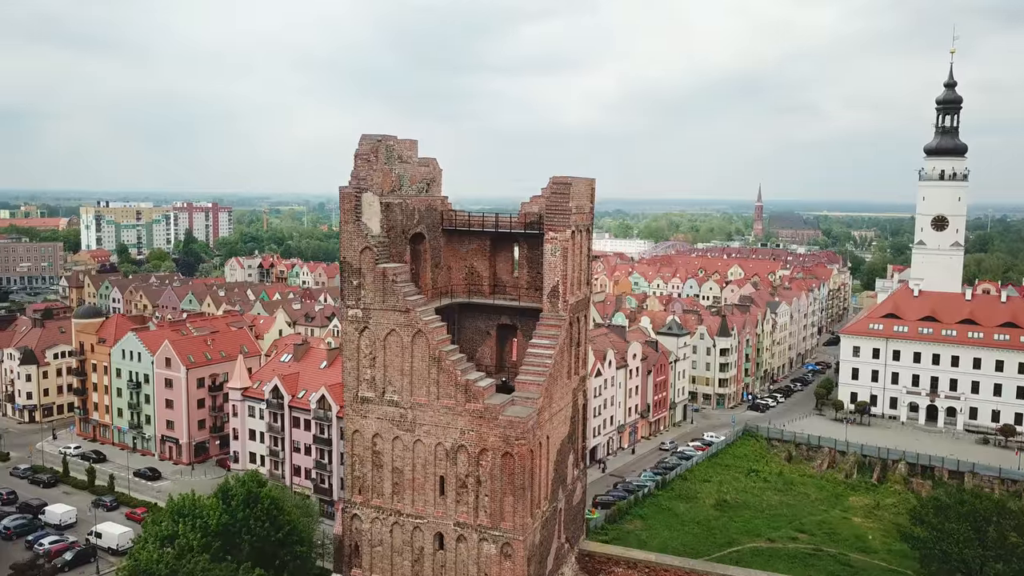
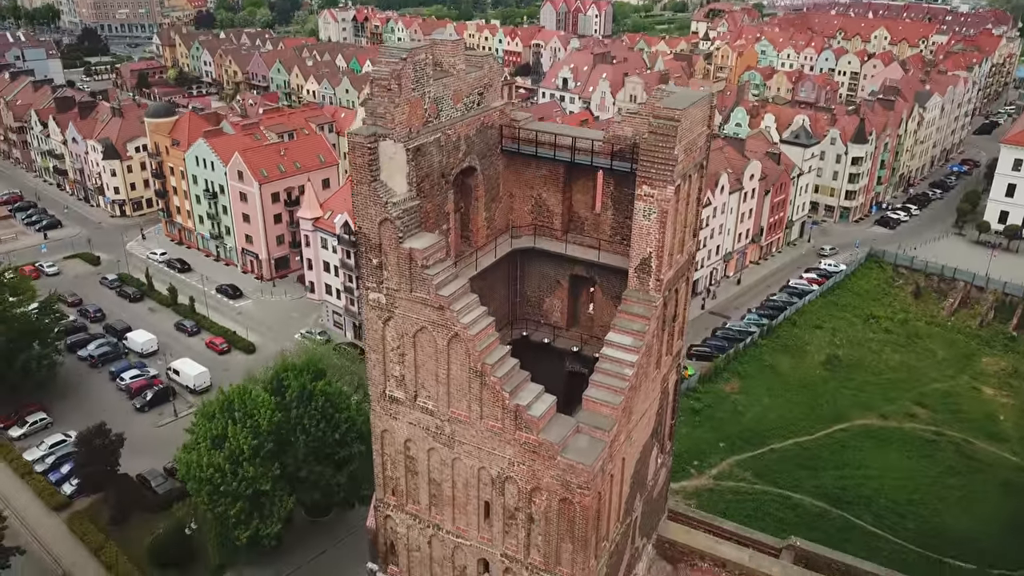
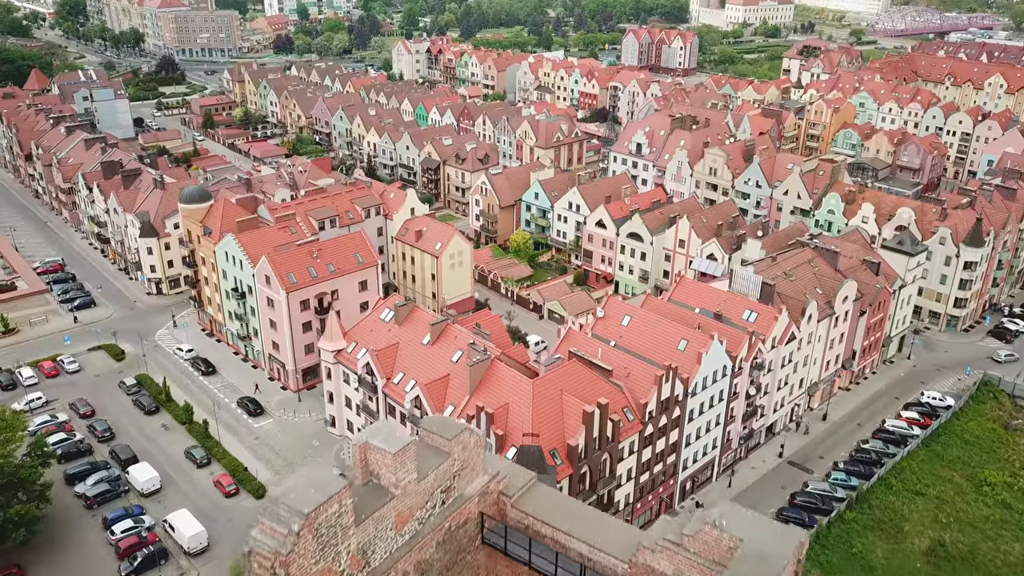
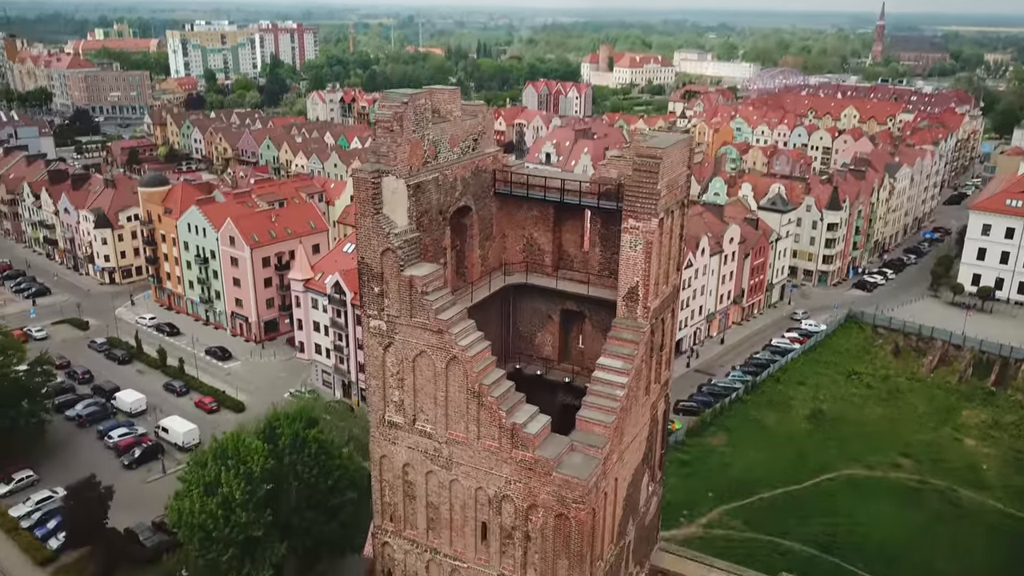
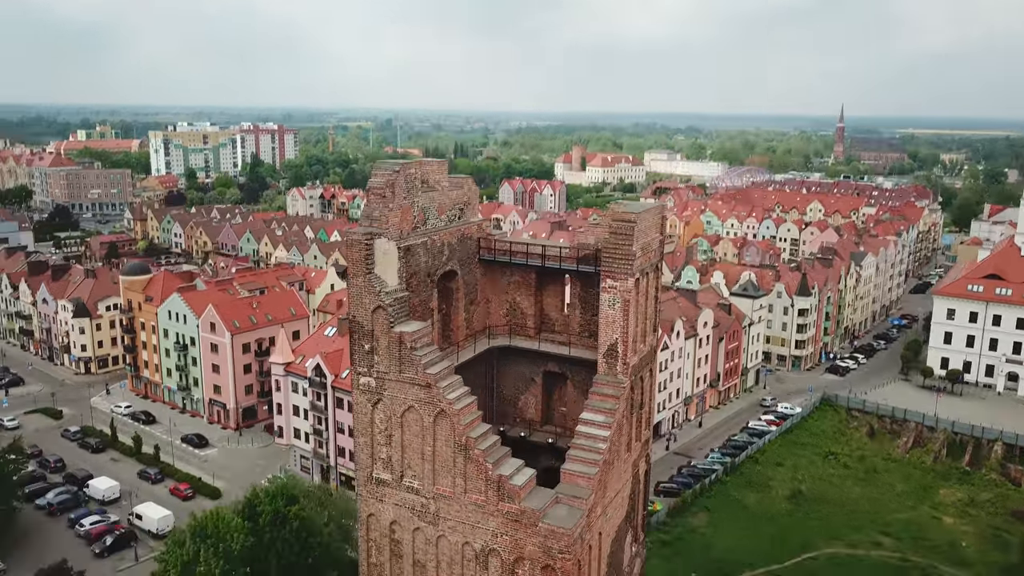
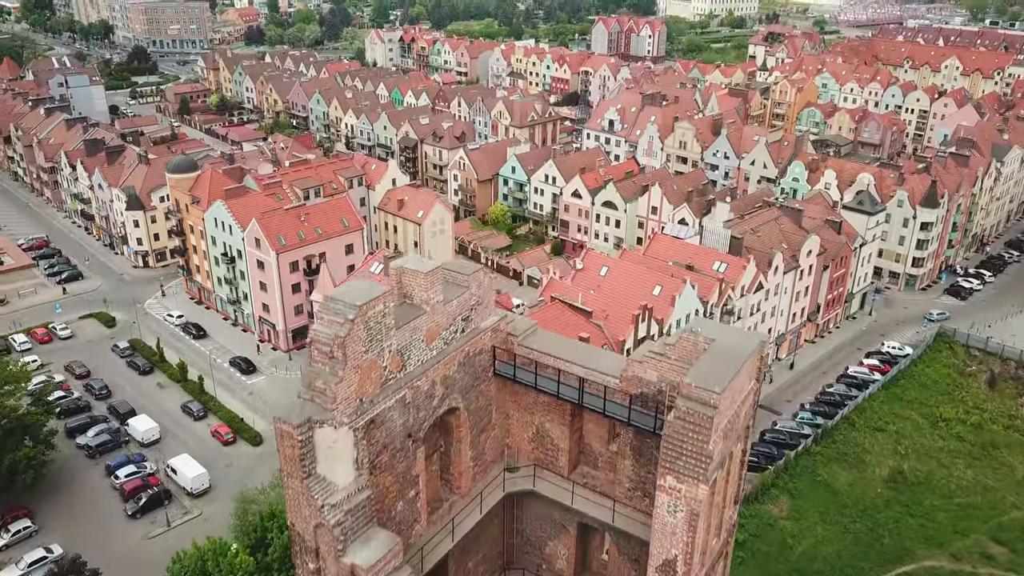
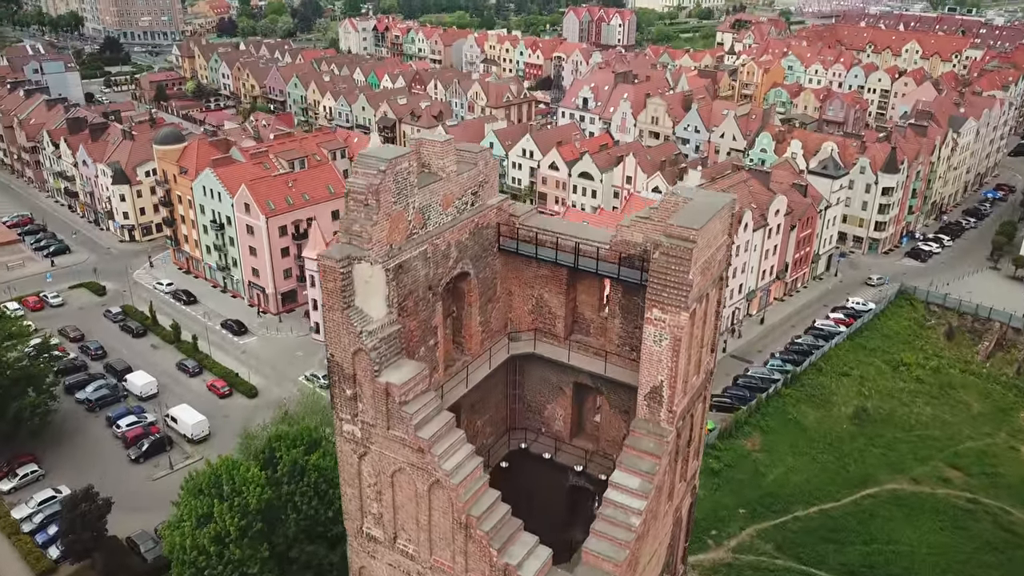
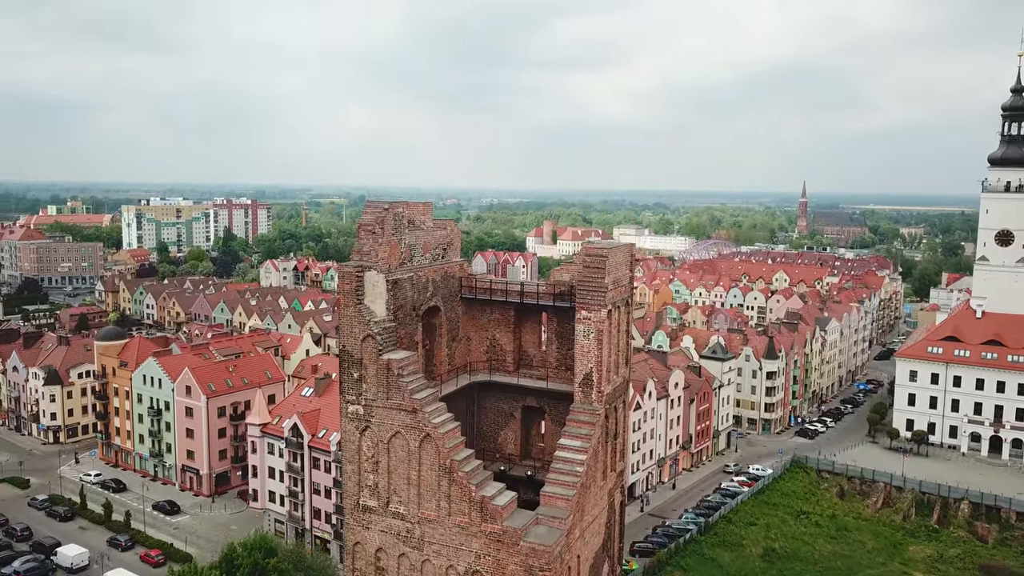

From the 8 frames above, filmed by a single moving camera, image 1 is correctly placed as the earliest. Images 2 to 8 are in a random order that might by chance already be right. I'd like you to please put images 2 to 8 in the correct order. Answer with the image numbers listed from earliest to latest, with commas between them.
8, 5, 4, 2, 7, 6, 3
